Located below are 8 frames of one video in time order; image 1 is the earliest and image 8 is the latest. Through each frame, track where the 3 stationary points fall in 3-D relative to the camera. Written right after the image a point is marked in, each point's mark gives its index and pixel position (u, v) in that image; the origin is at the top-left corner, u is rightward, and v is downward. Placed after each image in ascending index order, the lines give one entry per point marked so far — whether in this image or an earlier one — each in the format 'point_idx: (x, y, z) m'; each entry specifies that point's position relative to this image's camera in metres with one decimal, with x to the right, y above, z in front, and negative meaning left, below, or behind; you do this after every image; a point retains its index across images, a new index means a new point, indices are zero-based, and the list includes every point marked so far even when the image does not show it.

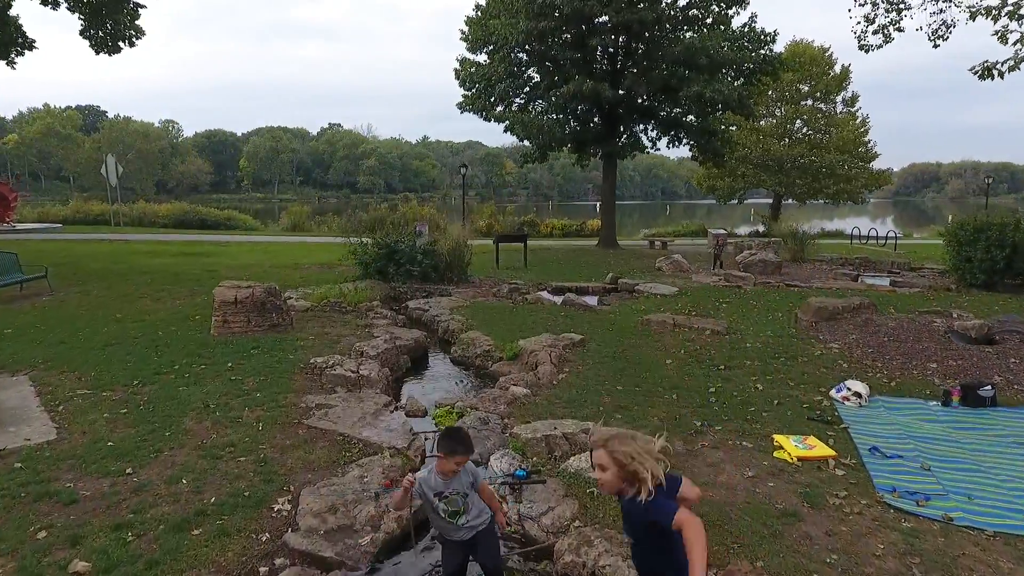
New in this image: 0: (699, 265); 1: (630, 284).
0: (+4.7, +0.6, +15.8) m
1: (+2.2, +0.1, +12.2) m
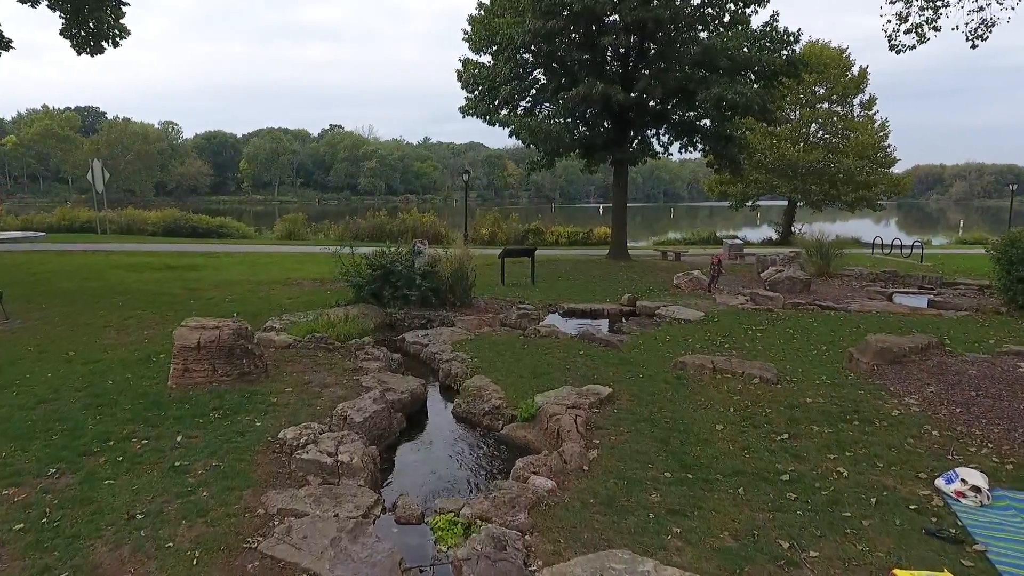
0: (+4.8, +0.2, +14.7) m
1: (+2.4, -0.3, +11.1) m
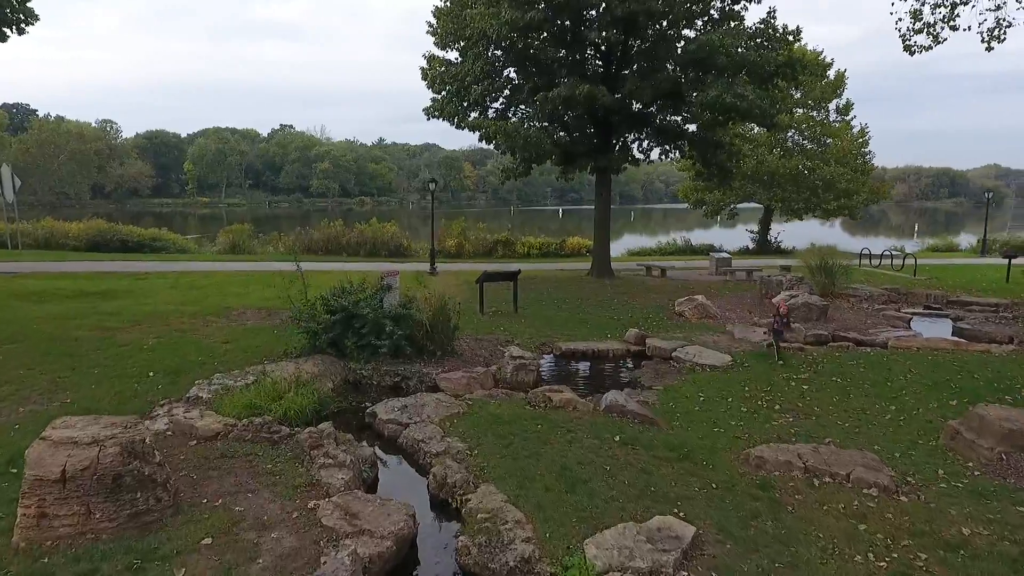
0: (+4.4, -0.4, +13.2) m
1: (+2.2, -0.9, +9.4) m
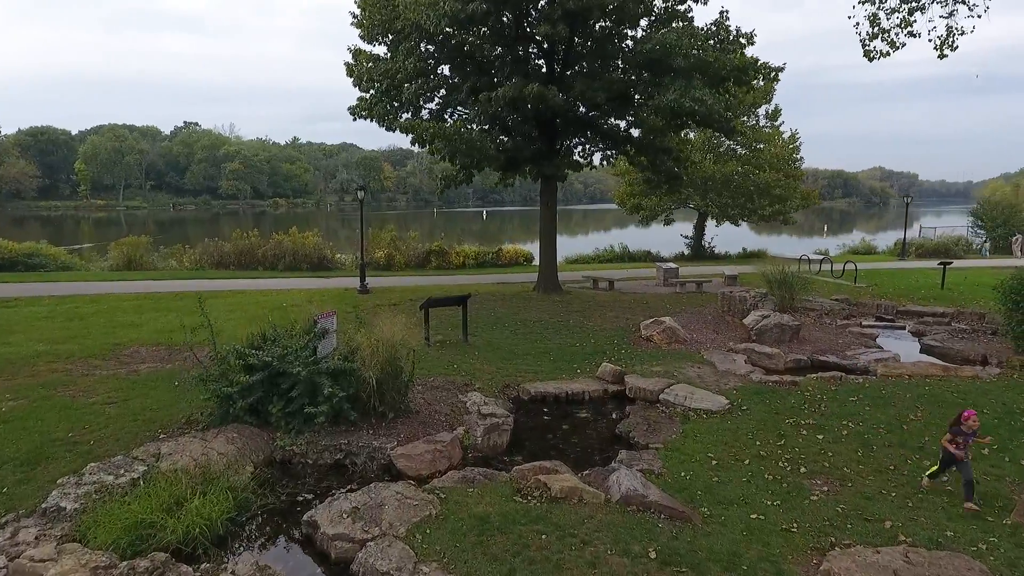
0: (+3.4, -0.7, +12.2) m
1: (+1.7, -1.3, +8.2) m
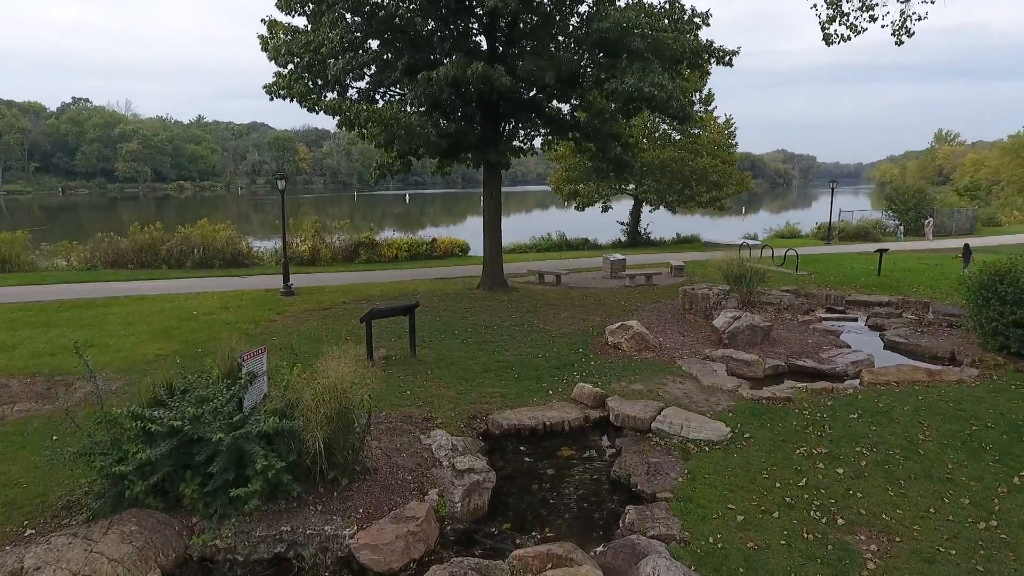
0: (+2.5, -0.7, +11.3) m
1: (+1.3, -1.4, +7.2) m
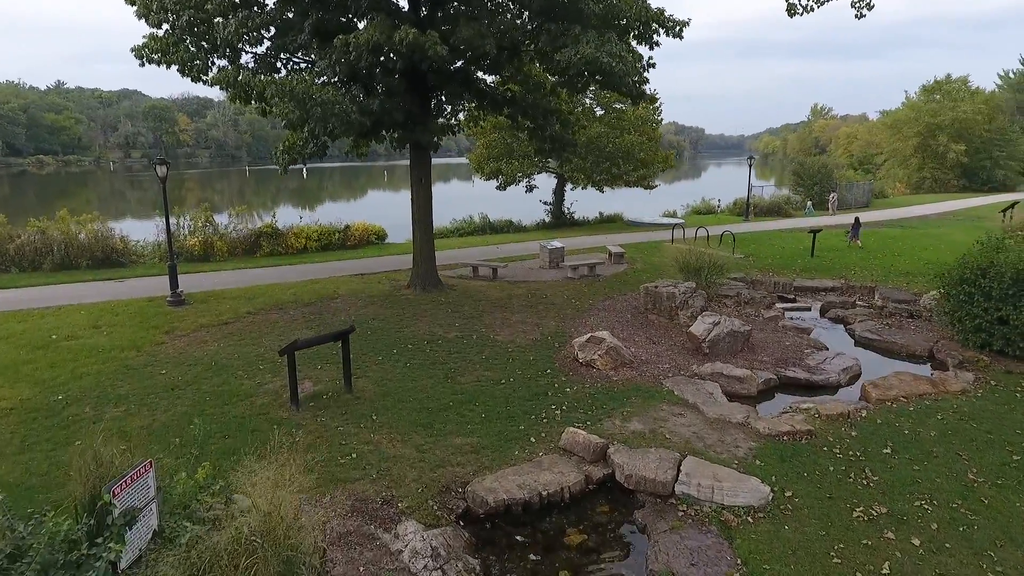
0: (+1.8, -0.8, +10.0) m
1: (+1.2, -1.7, +5.8) m
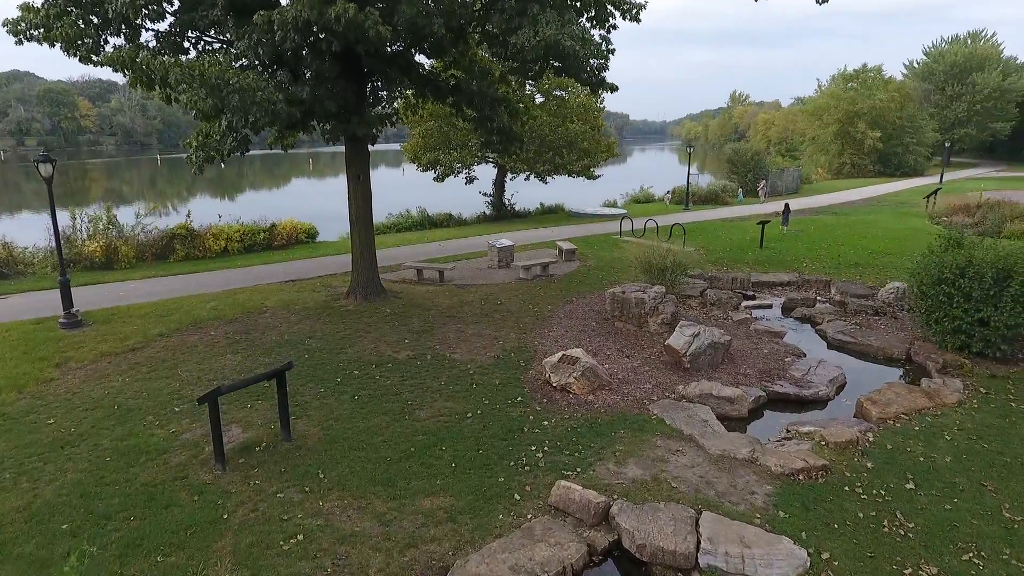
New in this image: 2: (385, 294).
0: (+1.2, -0.9, +9.1) m
1: (+1.1, -1.9, +4.9) m
2: (-2.5, -0.1, +12.6) m
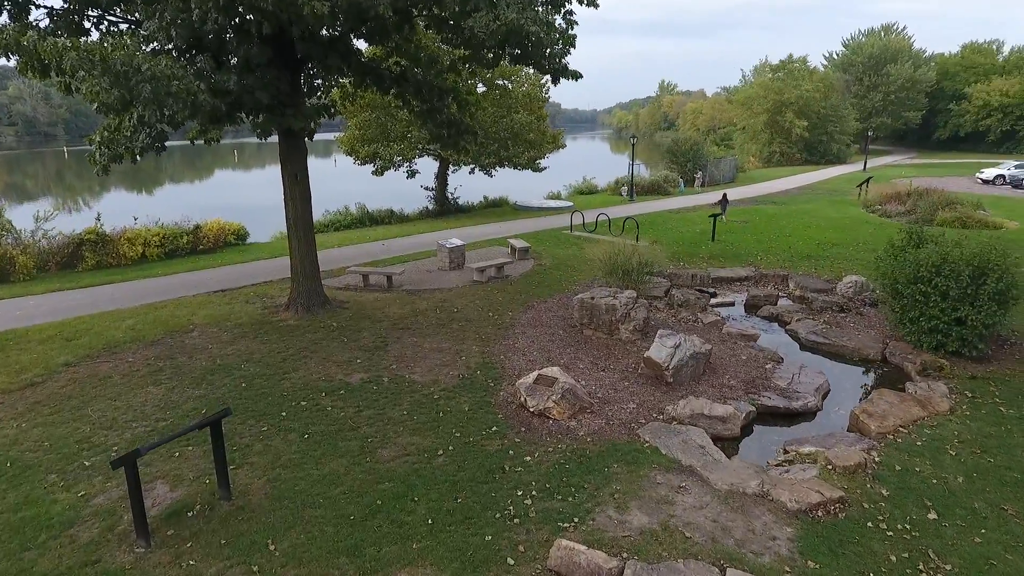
0: (+0.7, -1.0, +8.4) m
1: (+1.1, -2.1, +4.2) m
2: (-3.3, -0.3, +11.4) m
